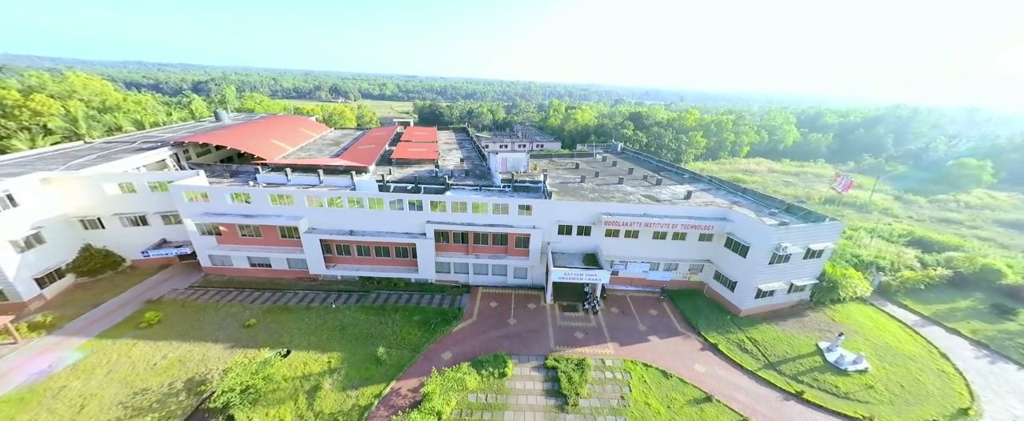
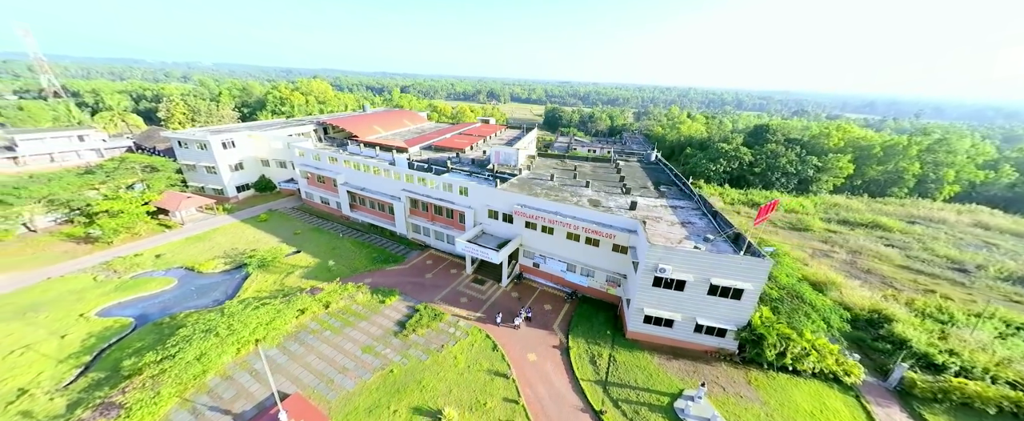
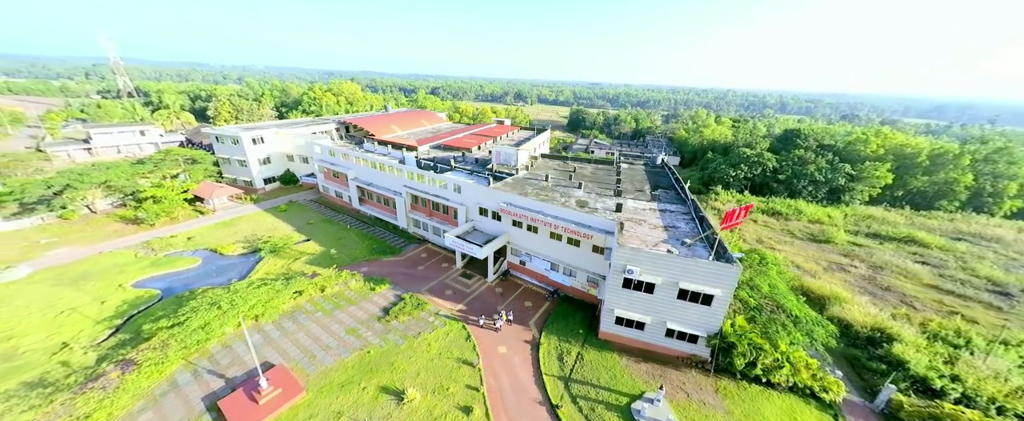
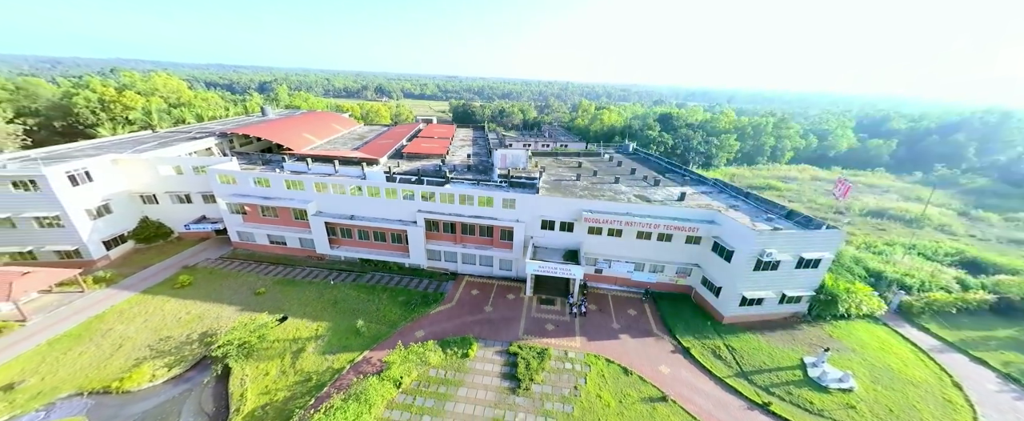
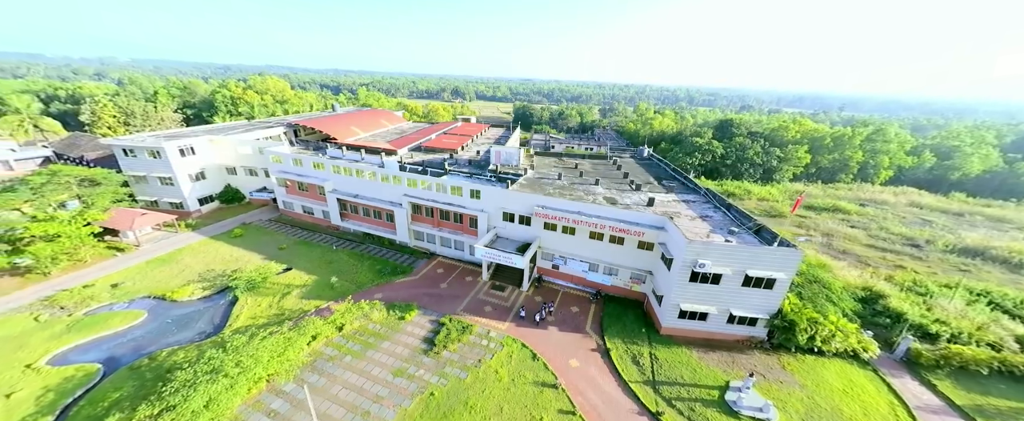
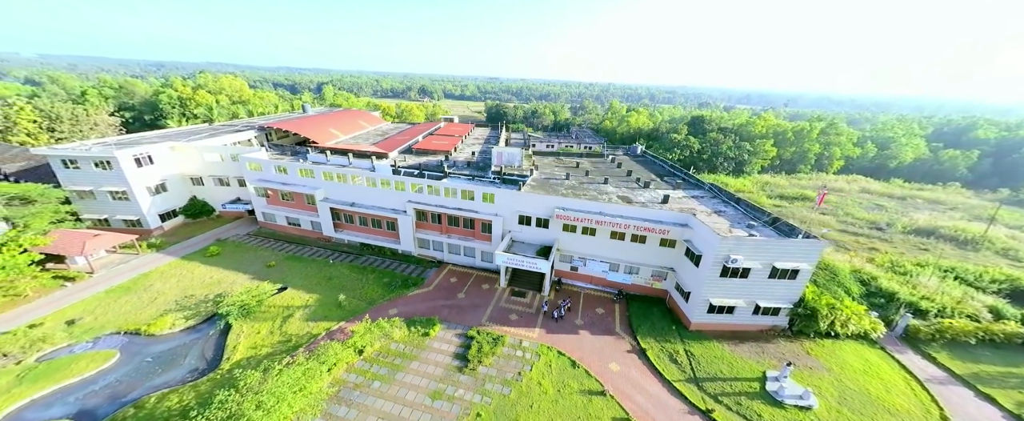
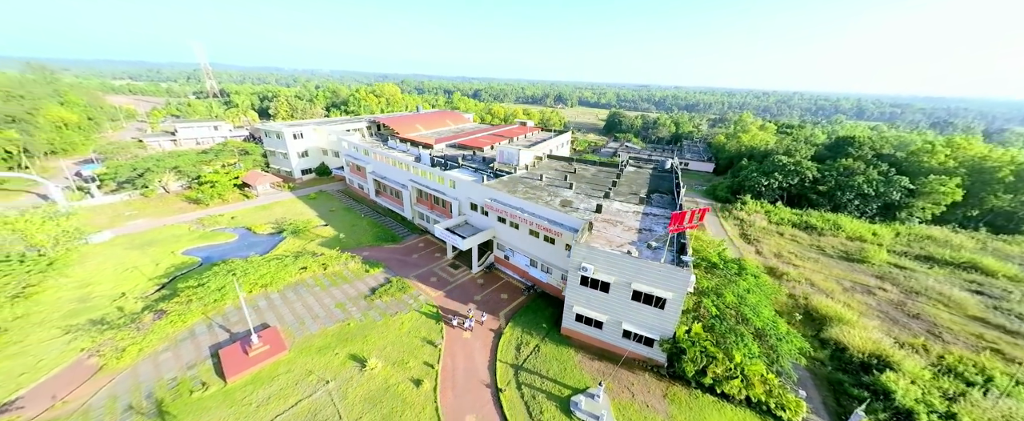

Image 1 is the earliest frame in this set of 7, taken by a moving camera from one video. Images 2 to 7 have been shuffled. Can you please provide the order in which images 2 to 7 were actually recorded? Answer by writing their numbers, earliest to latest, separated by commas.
4, 6, 5, 2, 3, 7
